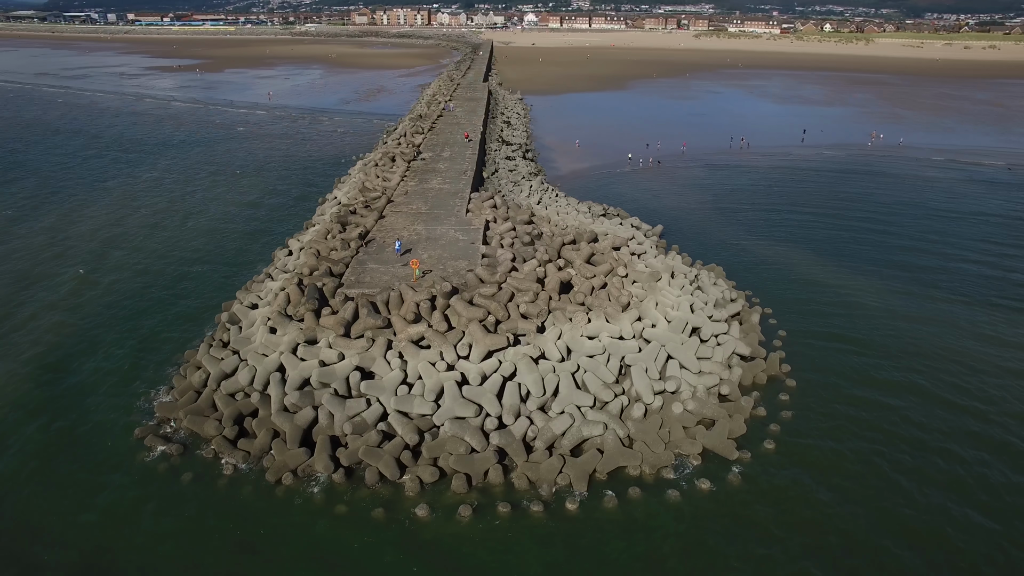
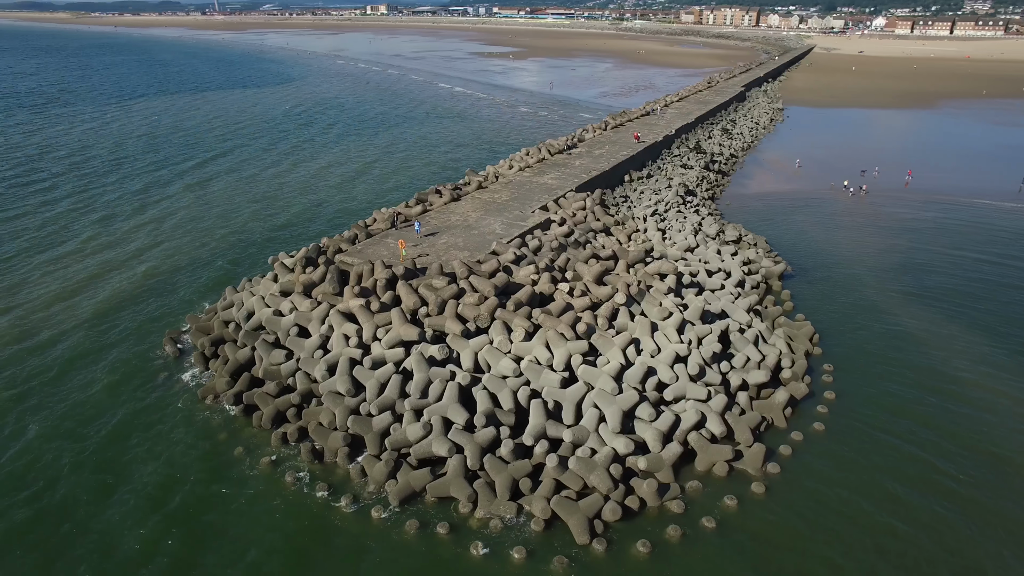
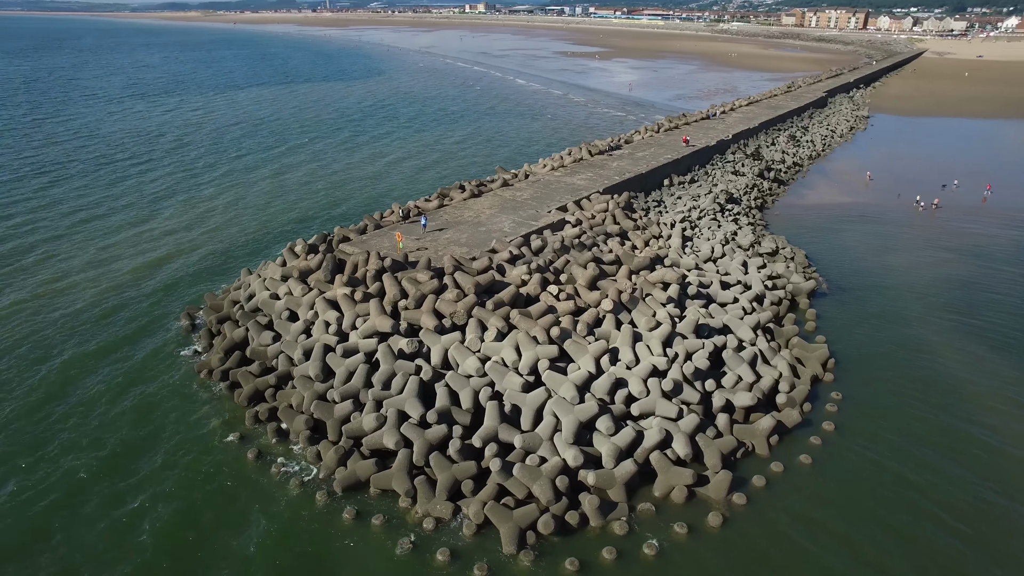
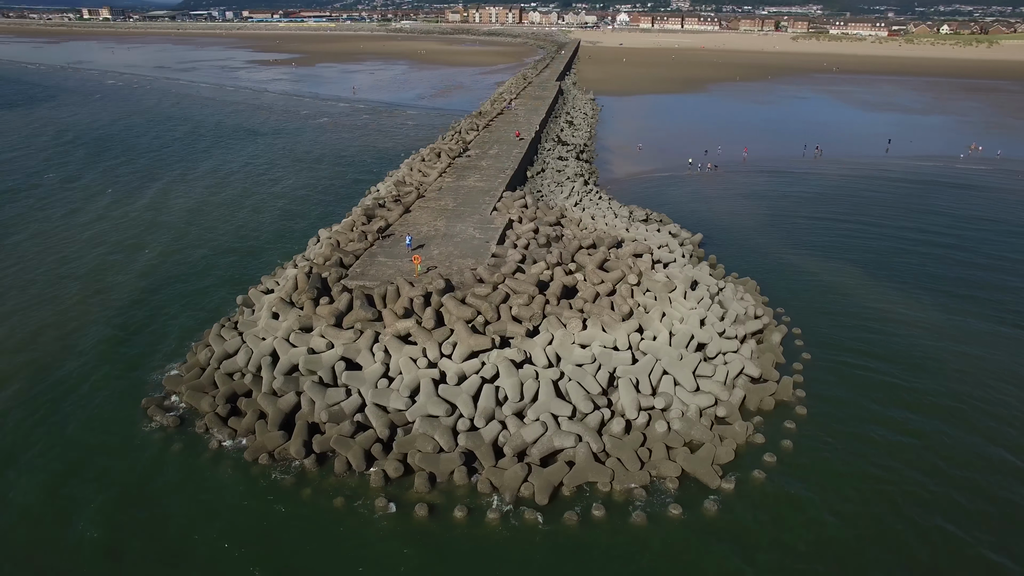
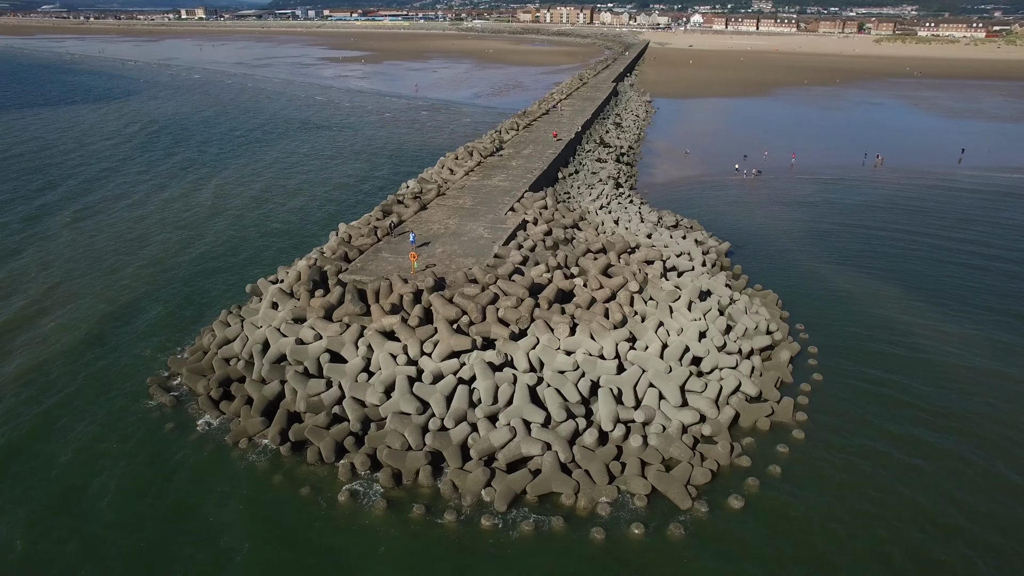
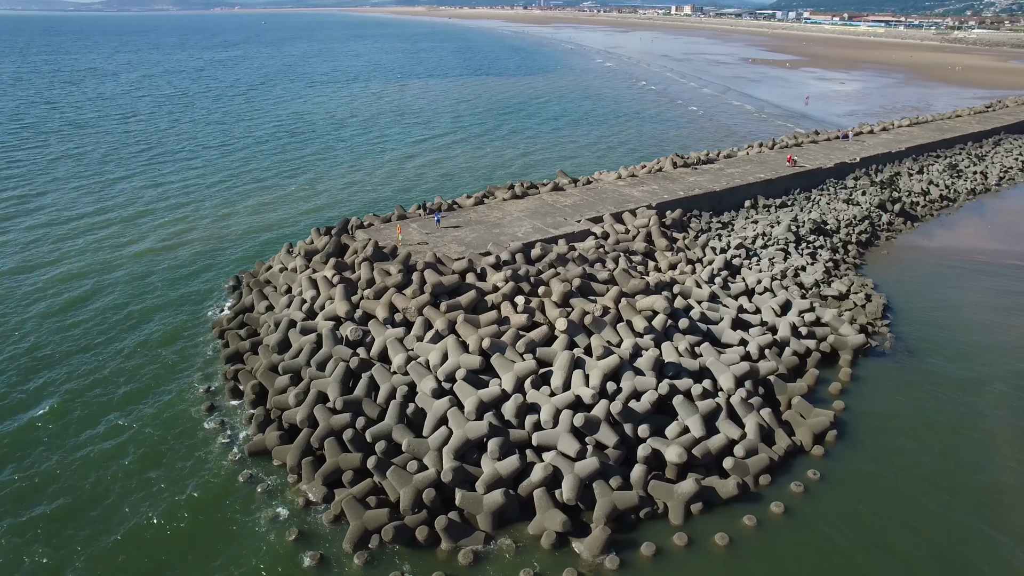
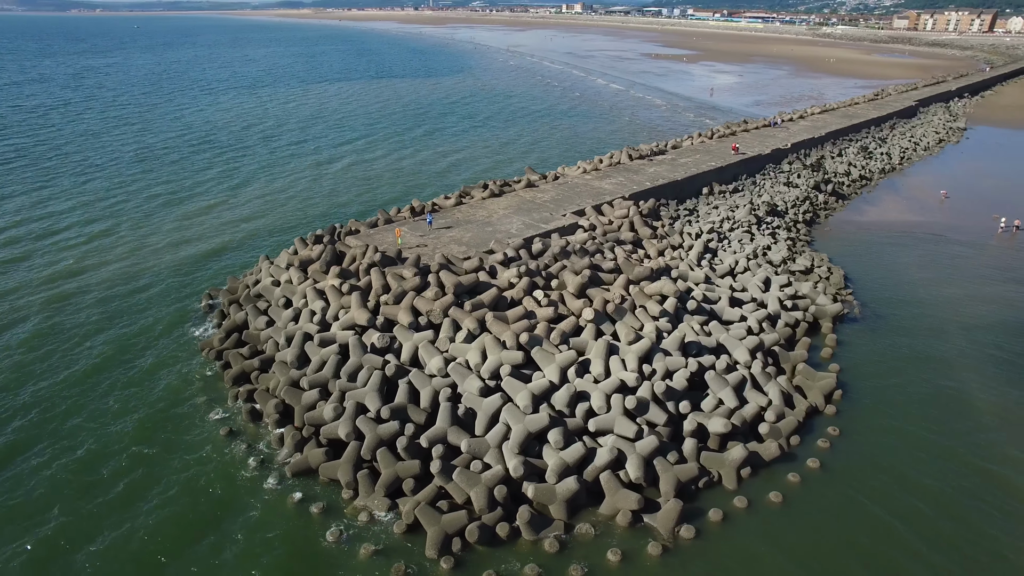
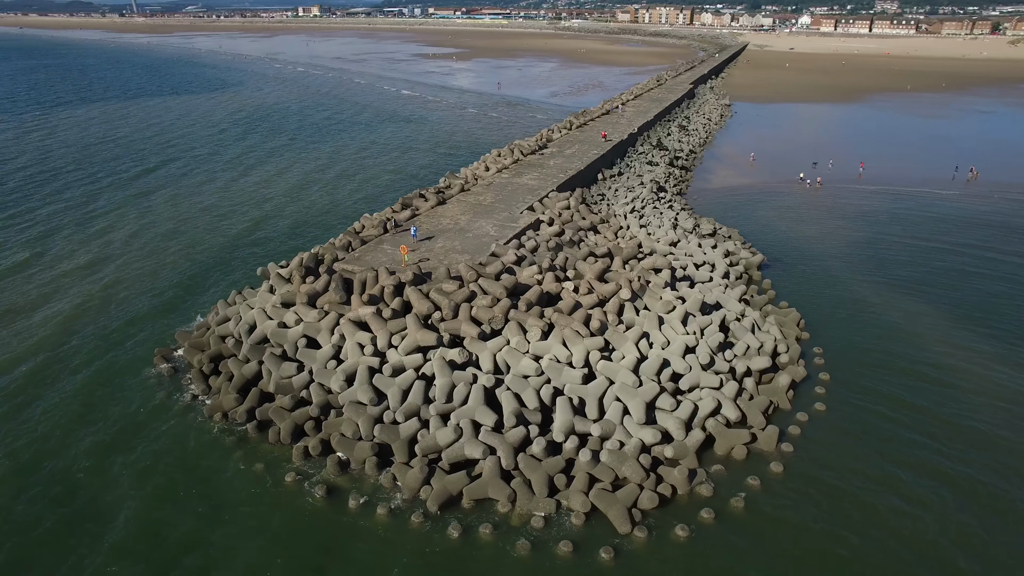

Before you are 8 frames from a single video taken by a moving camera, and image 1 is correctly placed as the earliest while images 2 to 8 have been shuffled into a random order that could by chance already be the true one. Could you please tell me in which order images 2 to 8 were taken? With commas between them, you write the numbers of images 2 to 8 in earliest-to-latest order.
4, 5, 8, 2, 3, 7, 6
